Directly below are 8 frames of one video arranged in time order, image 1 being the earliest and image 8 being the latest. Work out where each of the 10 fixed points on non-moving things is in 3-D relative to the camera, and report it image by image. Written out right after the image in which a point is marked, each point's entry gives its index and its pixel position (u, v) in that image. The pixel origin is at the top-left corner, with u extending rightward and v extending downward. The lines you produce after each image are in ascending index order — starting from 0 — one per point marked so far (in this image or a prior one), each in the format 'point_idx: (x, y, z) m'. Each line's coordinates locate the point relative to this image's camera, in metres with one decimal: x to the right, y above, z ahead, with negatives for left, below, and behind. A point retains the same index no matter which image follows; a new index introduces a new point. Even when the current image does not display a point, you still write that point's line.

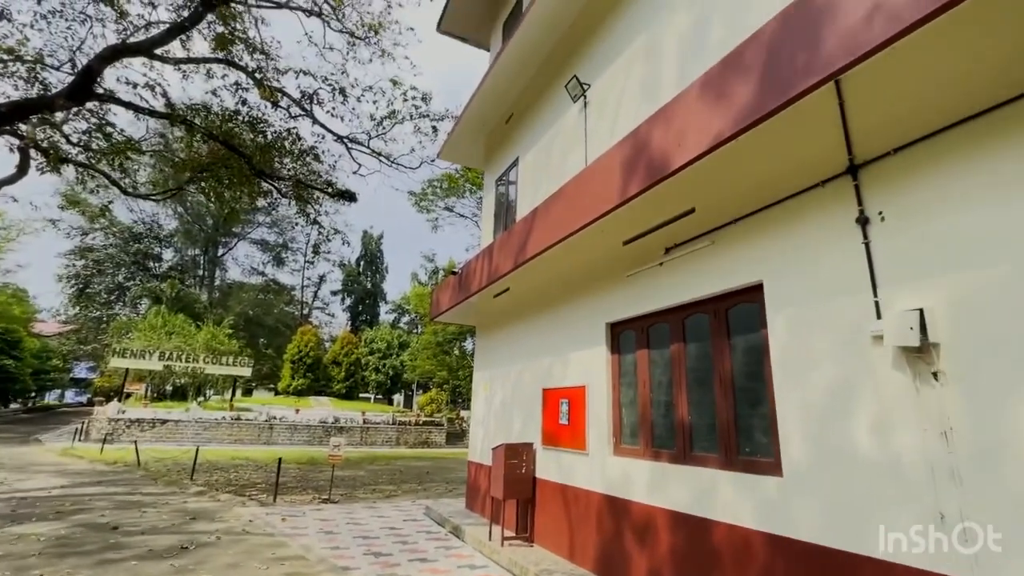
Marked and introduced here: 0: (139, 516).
0: (-6.1, -3.7, +7.8) m
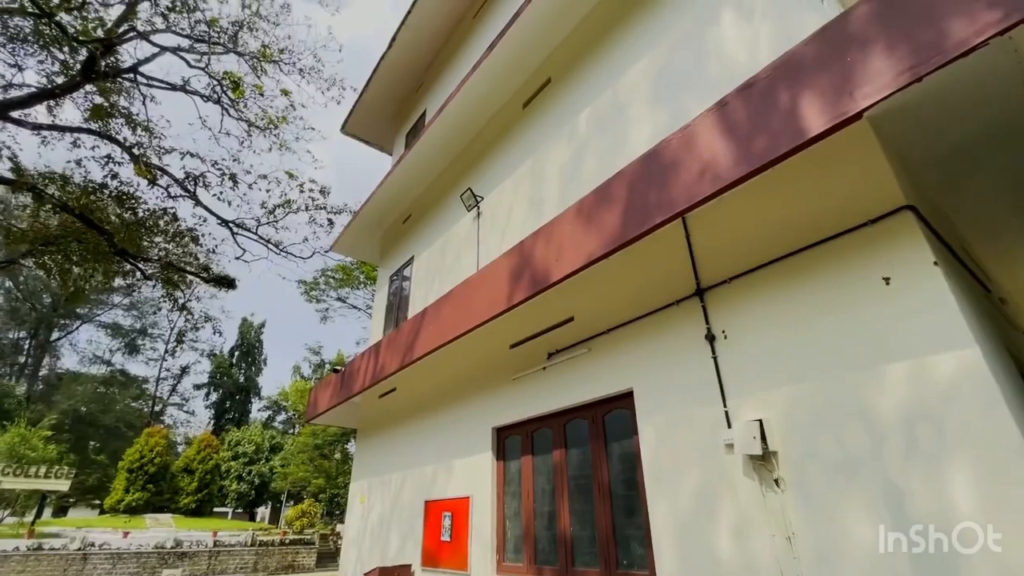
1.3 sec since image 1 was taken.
0: (-7.8, -4.9, +5.5) m
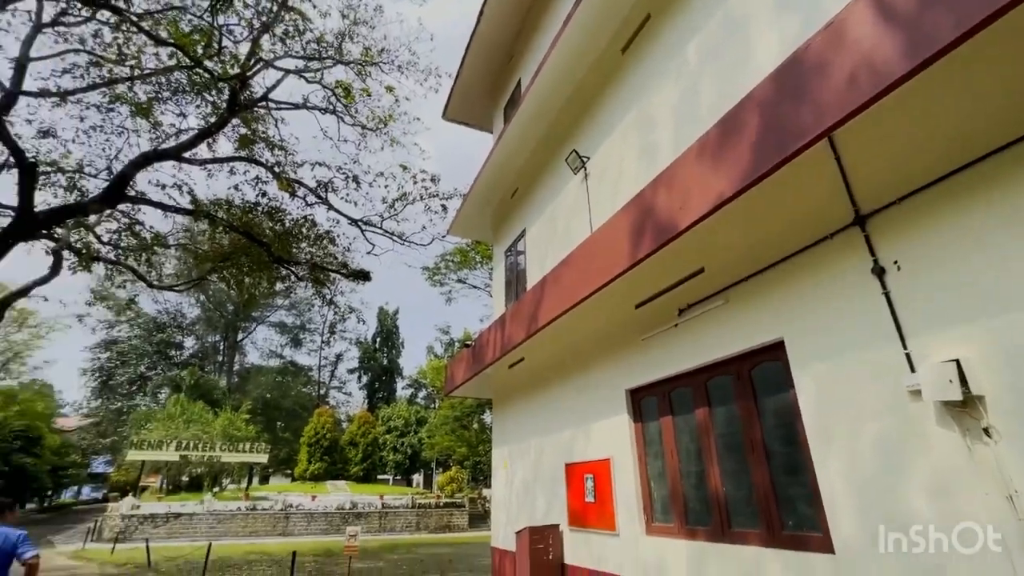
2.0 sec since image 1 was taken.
0: (-5.7, -5.2, +7.3) m
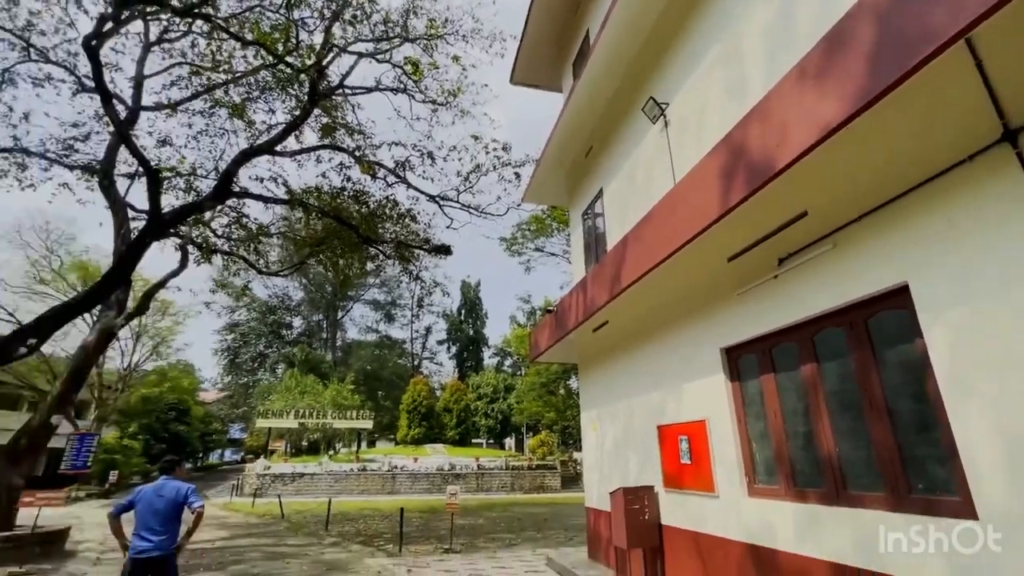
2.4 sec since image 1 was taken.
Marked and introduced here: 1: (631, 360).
0: (-4.0, -4.9, +8.4) m
1: (+1.8, -1.1, +7.0) m
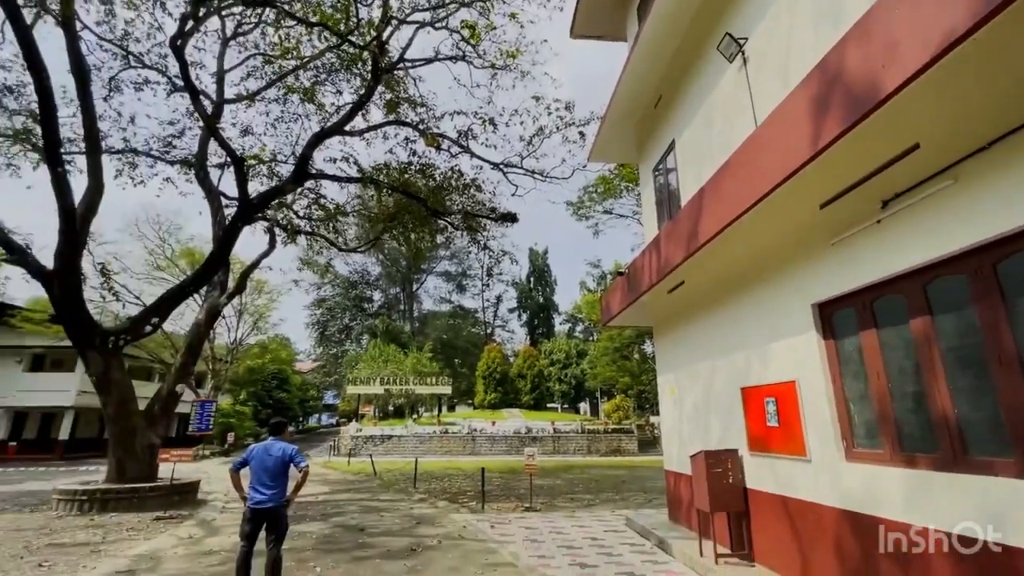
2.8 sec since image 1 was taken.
0: (-2.6, -4.4, +9.1) m
1: (+2.8, -0.5, +6.7) m
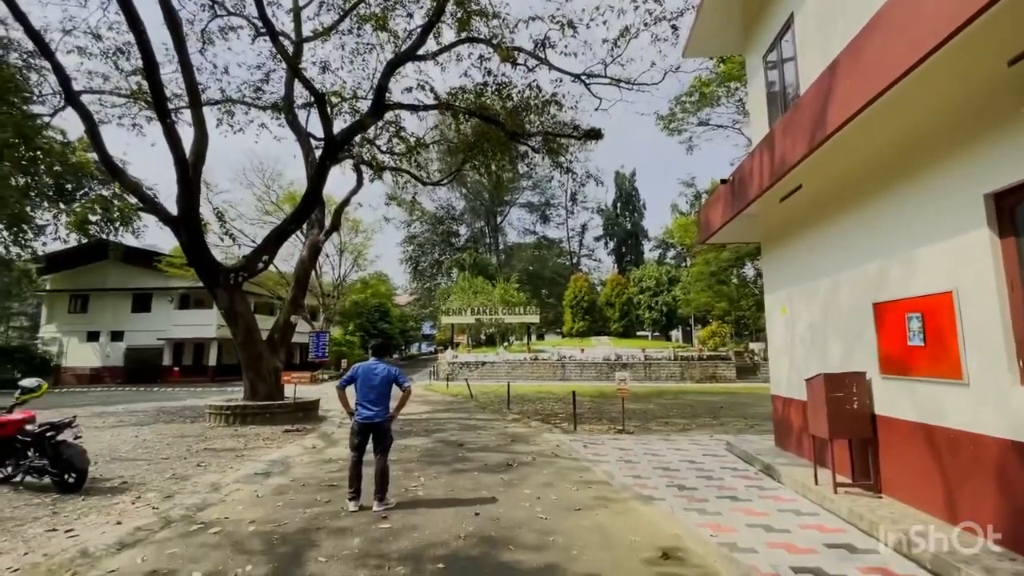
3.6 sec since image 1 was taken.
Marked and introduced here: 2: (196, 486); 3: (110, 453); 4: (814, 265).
0: (-0.7, -3.0, +9.6) m
1: (+3.9, +0.7, +5.8) m
2: (-4.1, -2.6, +6.2) m
3: (-7.0, -2.9, +8.3) m
4: (+3.9, +0.3, +6.3) m
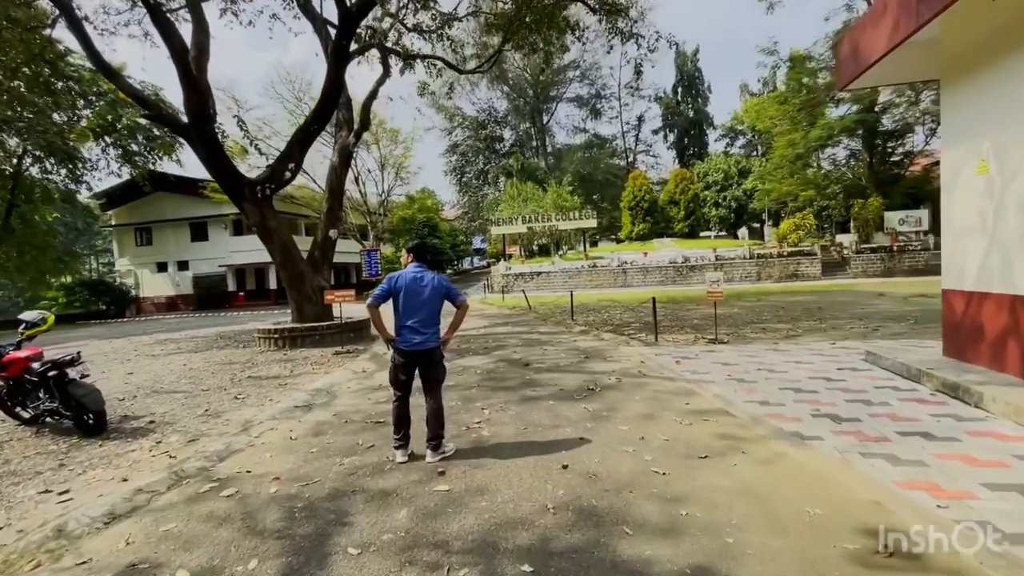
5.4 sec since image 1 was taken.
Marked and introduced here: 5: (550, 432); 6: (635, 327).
0: (+0.5, -1.1, +8.4) m
1: (+4.5, +2.0, +3.4) m
2: (-3.2, -1.5, +5.3) m
3: (-5.8, -1.6, +7.7) m
4: (+4.6, +1.7, +4.0) m
5: (+0.3, -1.3, +4.4) m
6: (+2.8, -0.9, +10.9) m
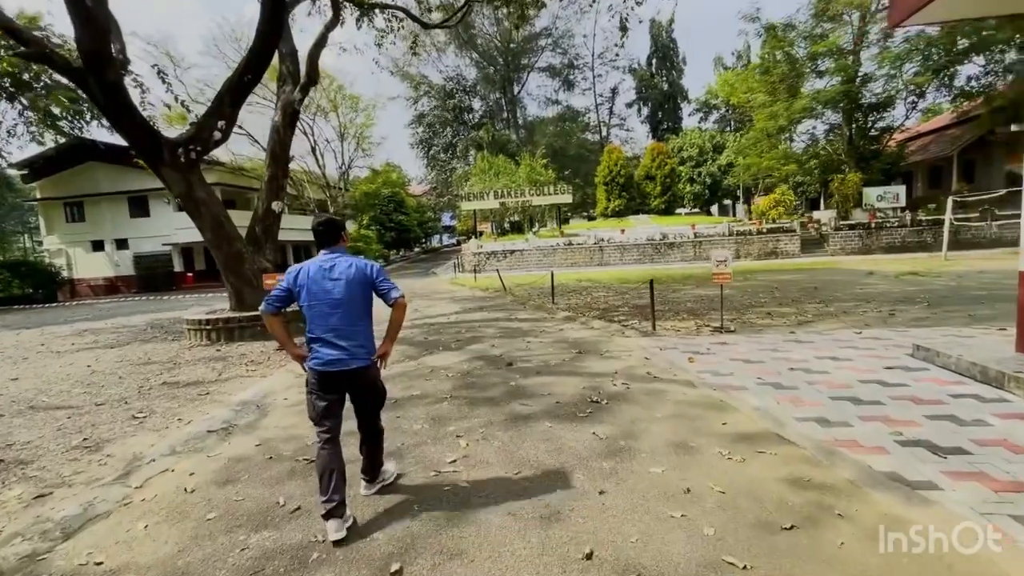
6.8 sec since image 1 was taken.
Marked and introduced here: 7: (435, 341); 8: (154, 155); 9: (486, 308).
0: (+0.2, -0.9, +7.1) m
1: (+4.5, +2.1, +2.3) m
2: (-3.3, -1.4, +3.8) m
3: (-6.1, -1.4, +6.1) m
4: (+4.6, +1.8, +2.9) m
5: (+0.3, -1.2, +3.1) m
6: (+2.3, -0.5, +9.7) m
7: (-1.3, -0.9, +7.8) m
8: (-6.6, +2.4, +8.8) m
9: (-0.6, -0.5, +11.4) m
